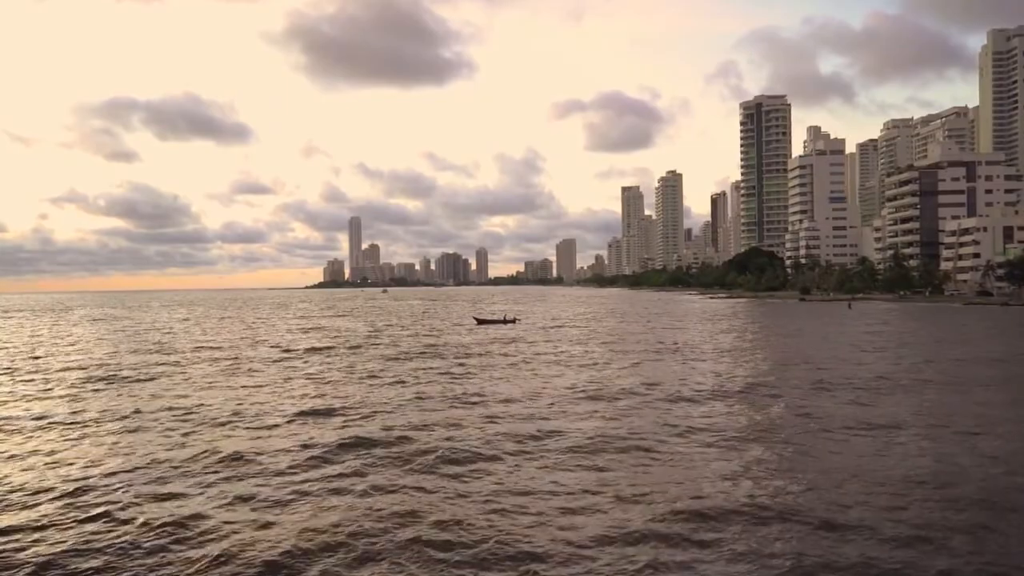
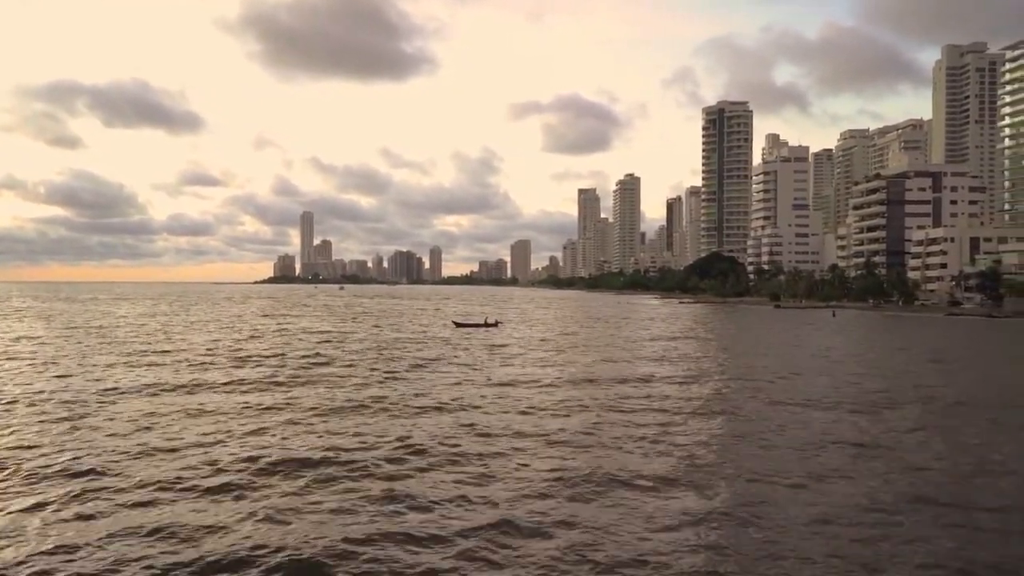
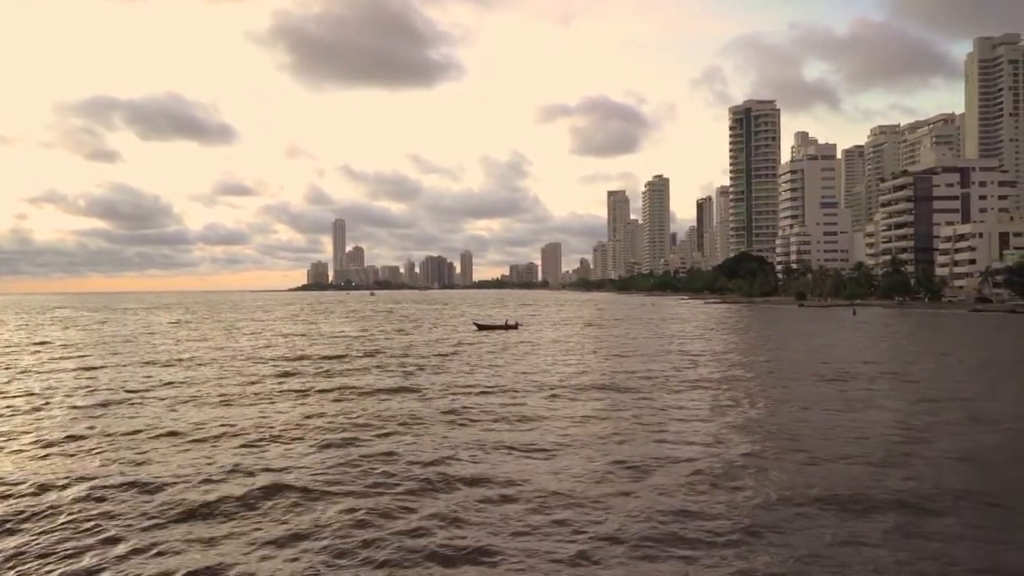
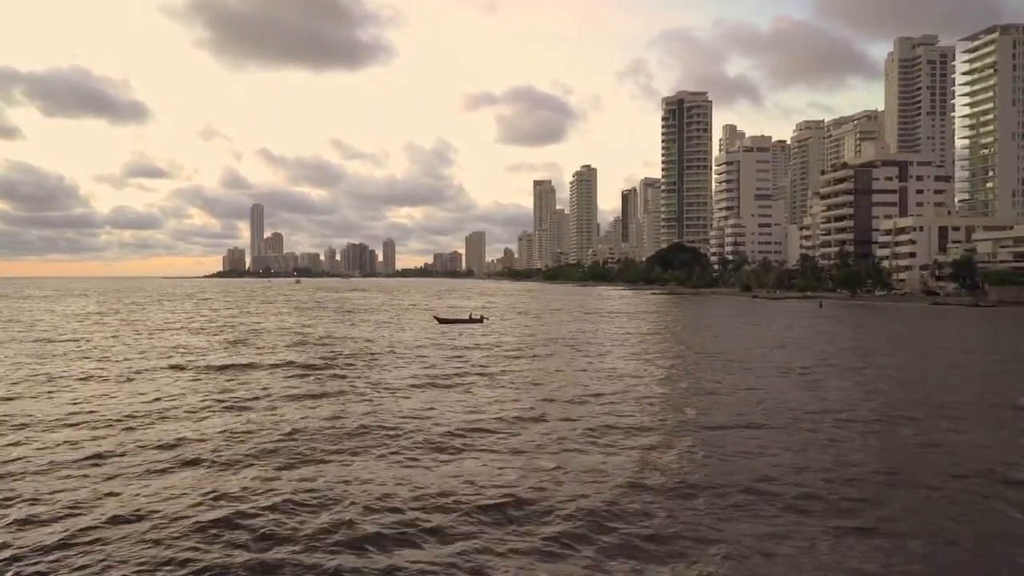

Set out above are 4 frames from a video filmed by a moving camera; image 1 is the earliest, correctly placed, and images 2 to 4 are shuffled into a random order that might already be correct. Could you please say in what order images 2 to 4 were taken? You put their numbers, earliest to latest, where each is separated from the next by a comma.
3, 2, 4
